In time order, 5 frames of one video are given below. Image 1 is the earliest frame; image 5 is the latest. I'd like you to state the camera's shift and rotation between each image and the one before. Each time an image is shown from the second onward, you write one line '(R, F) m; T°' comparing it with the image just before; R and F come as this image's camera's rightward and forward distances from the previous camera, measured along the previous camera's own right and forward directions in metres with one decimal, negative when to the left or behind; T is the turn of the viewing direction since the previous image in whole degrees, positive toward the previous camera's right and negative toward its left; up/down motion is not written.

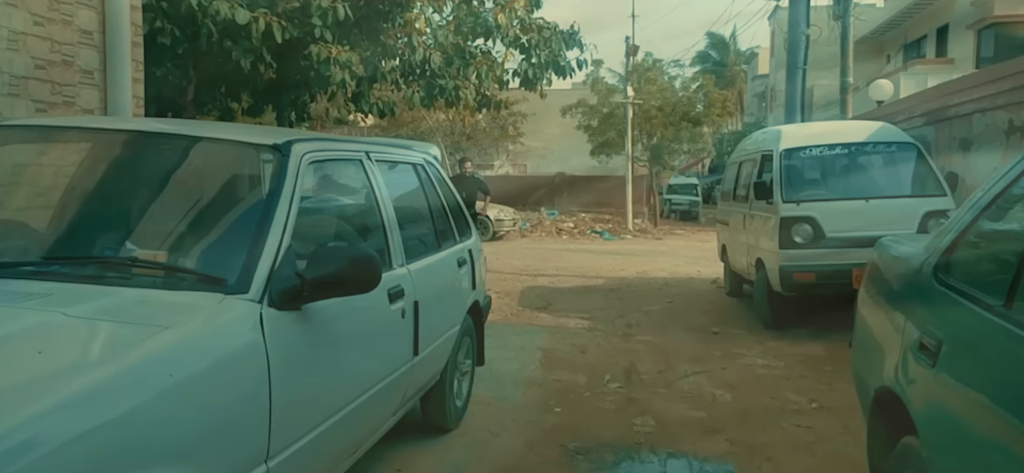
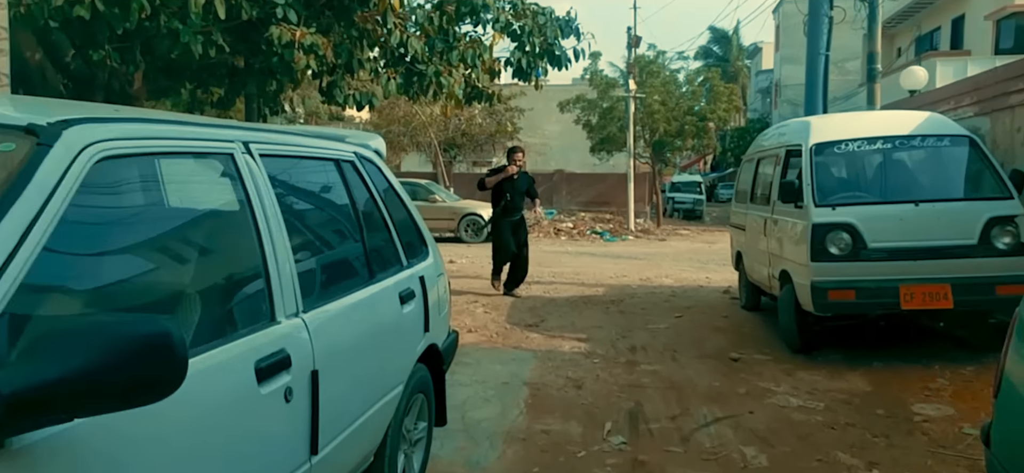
(+0.1, +1.1) m; 0°
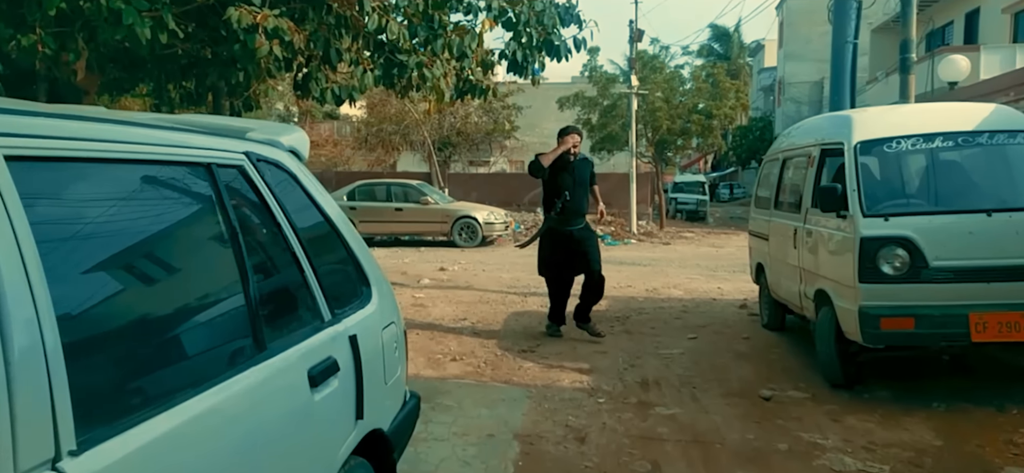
(+0.1, +1.0) m; 0°
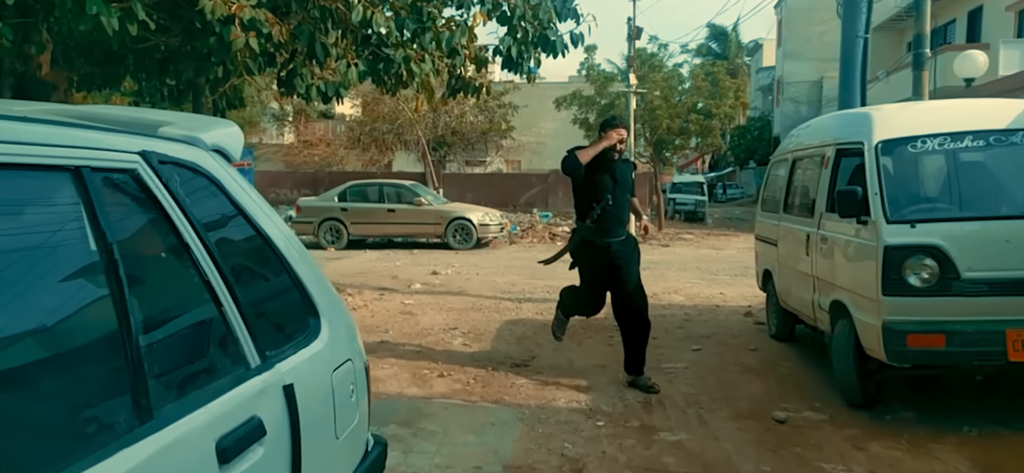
(0.0, +0.5) m; 0°
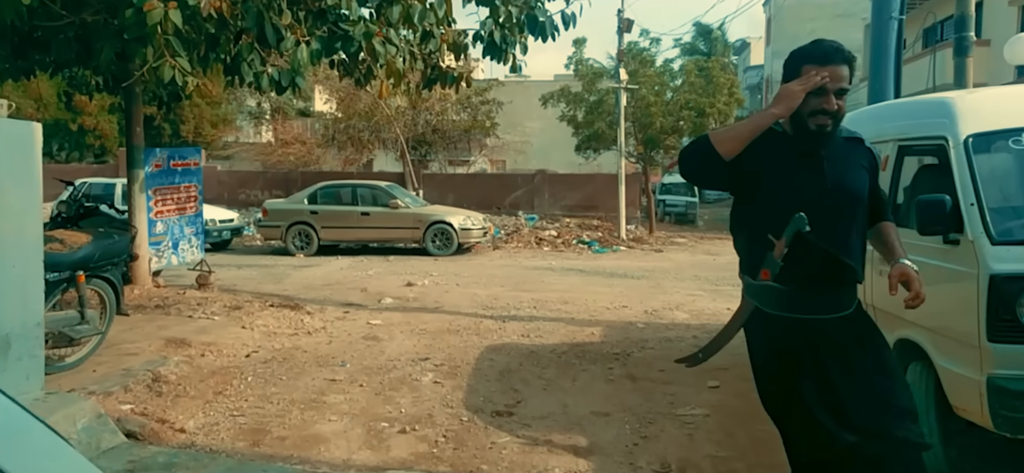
(0.0, +1.2) m; +1°
